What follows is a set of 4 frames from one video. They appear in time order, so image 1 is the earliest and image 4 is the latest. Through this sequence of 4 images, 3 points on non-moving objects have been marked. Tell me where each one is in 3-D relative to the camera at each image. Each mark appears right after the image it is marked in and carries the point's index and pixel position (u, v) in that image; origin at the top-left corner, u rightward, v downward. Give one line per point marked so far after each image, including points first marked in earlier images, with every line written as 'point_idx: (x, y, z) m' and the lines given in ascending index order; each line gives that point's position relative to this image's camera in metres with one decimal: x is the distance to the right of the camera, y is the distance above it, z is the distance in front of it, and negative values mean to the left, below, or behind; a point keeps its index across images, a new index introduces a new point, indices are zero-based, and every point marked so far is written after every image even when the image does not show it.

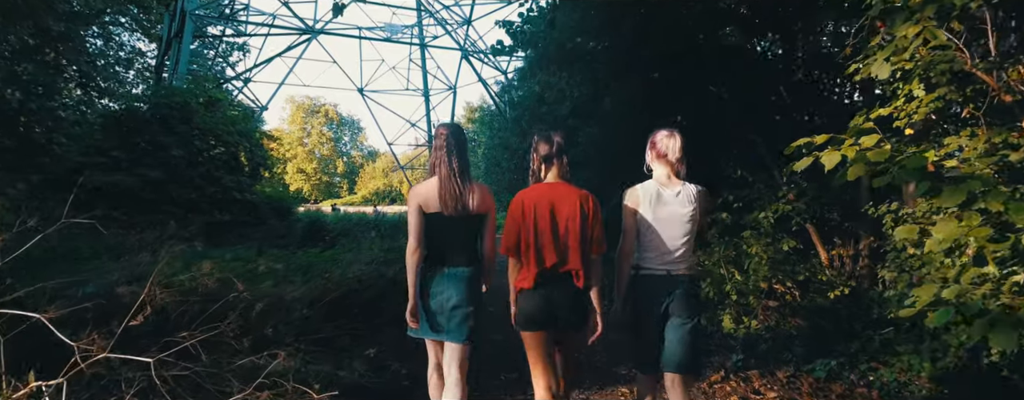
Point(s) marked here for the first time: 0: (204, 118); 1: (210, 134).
0: (-5.6, +1.5, +7.9) m
1: (-5.5, +1.2, +7.8) m
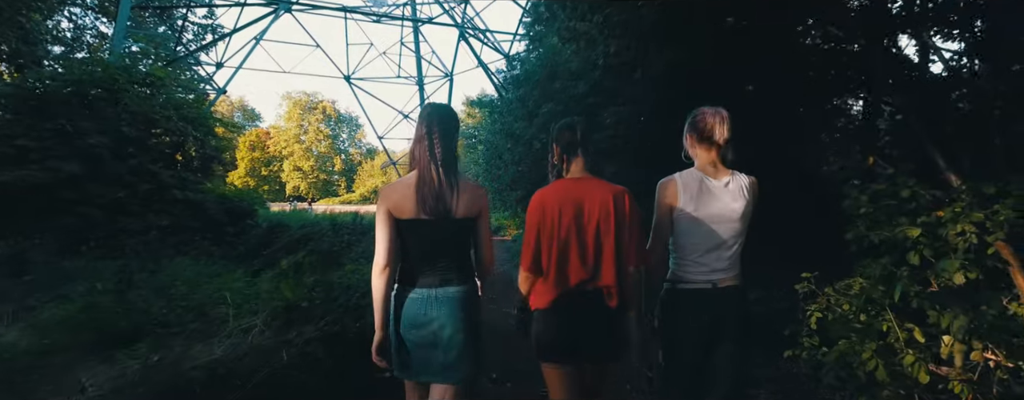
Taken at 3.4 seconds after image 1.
0: (-5.5, +1.5, +6.4) m
1: (-5.4, +1.2, +6.4) m
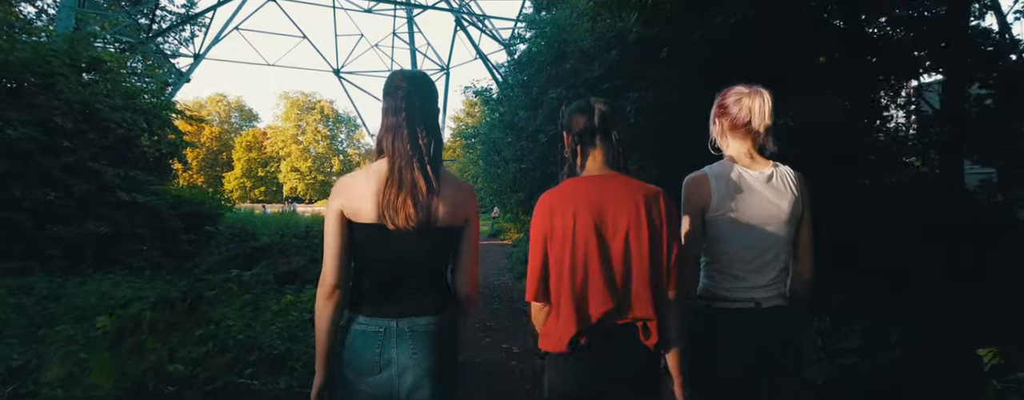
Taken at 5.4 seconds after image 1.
0: (-5.5, +1.4, +5.5) m
1: (-5.4, +1.1, +5.5) m
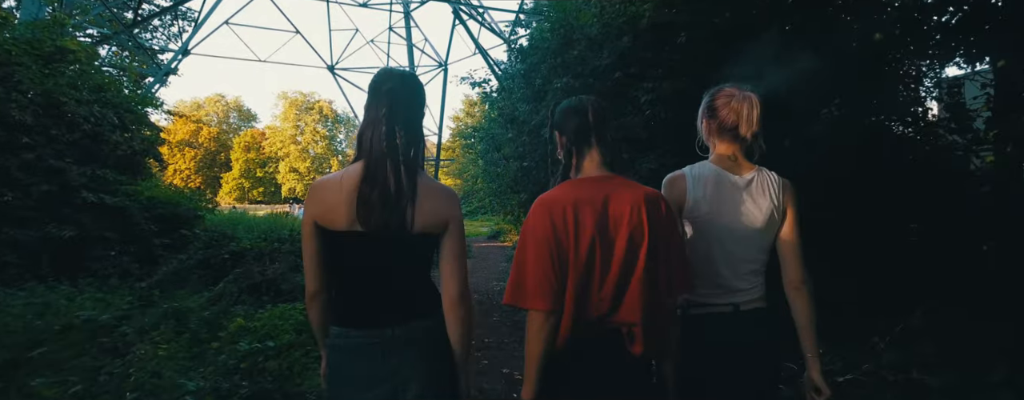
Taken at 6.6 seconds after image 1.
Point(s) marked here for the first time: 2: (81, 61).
0: (-5.5, +1.4, +5.1) m
1: (-5.4, +1.1, +5.0) m
2: (-5.7, +1.8, +5.8) m
